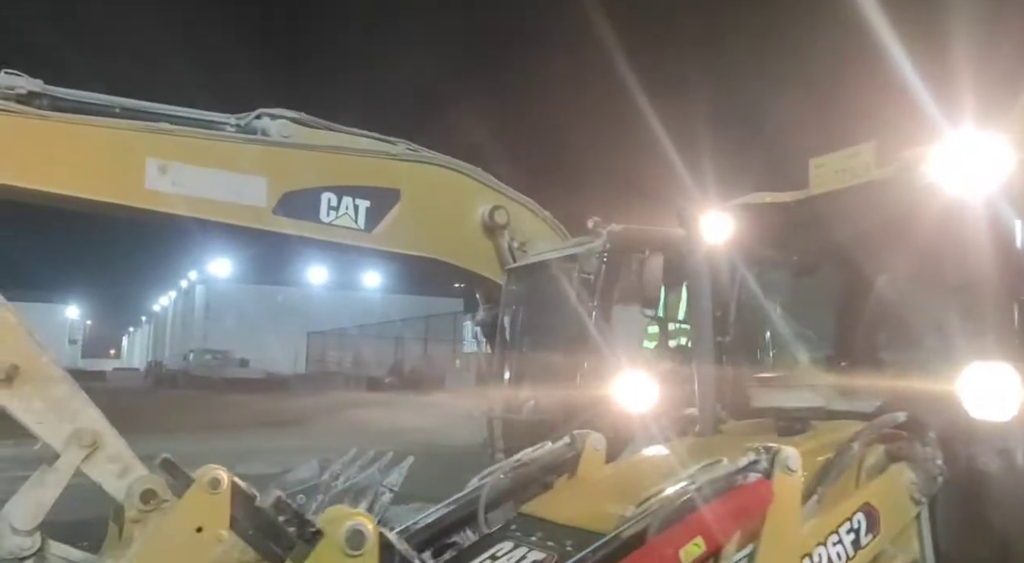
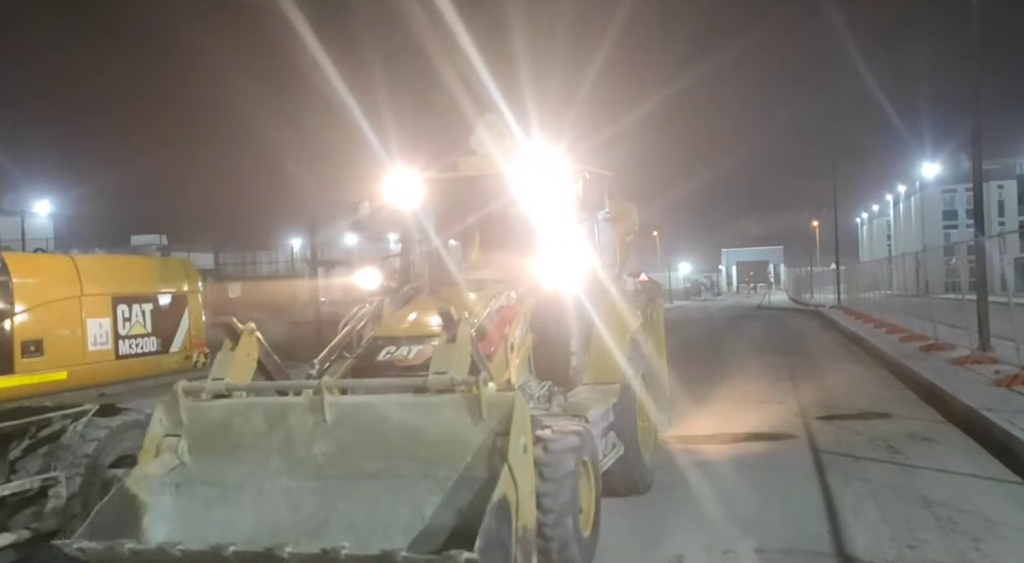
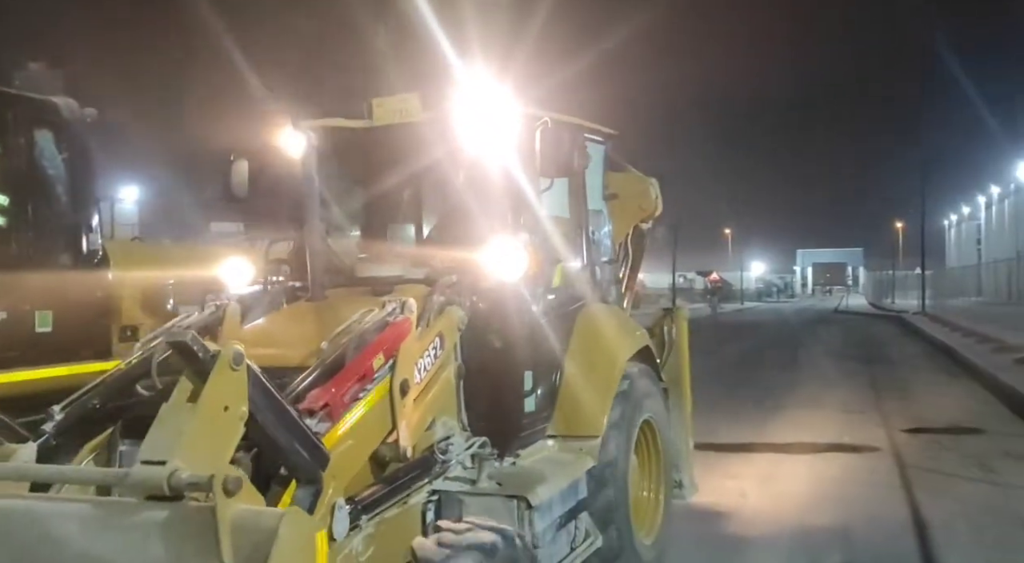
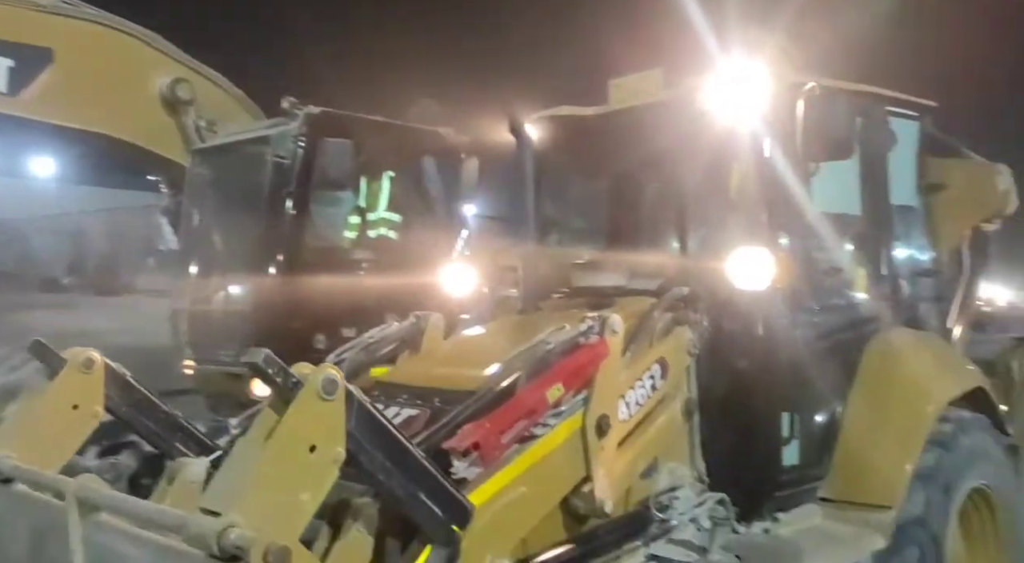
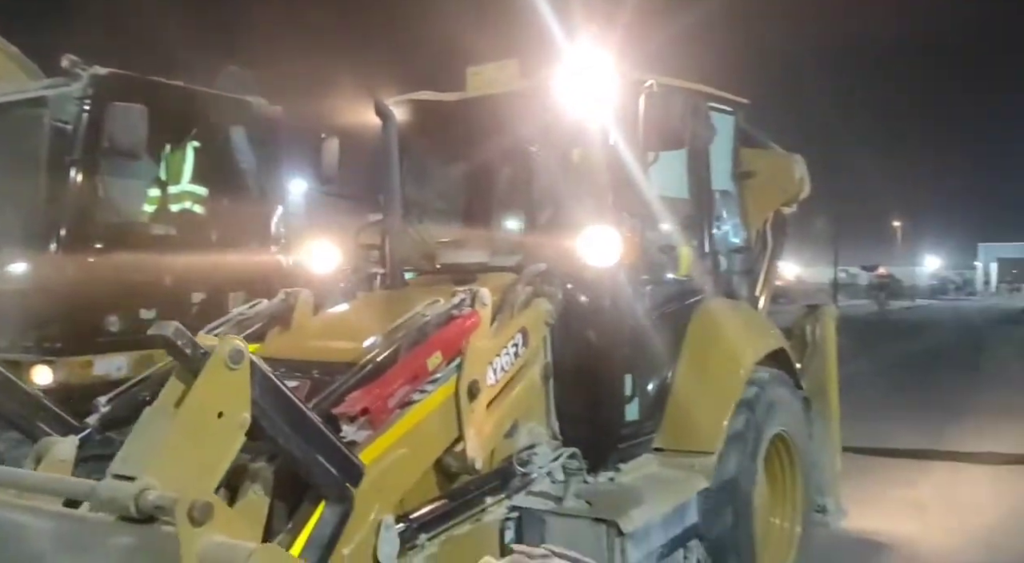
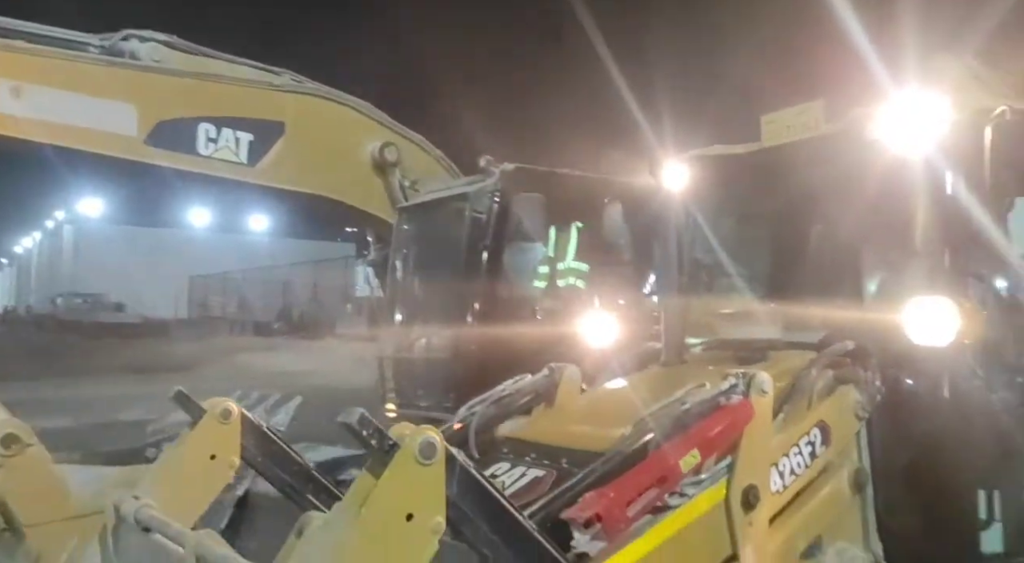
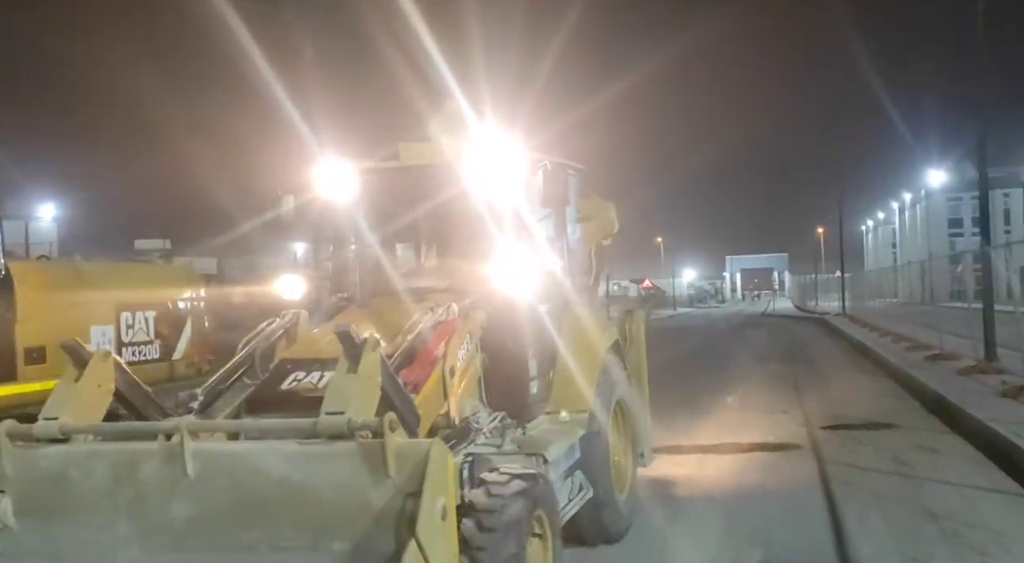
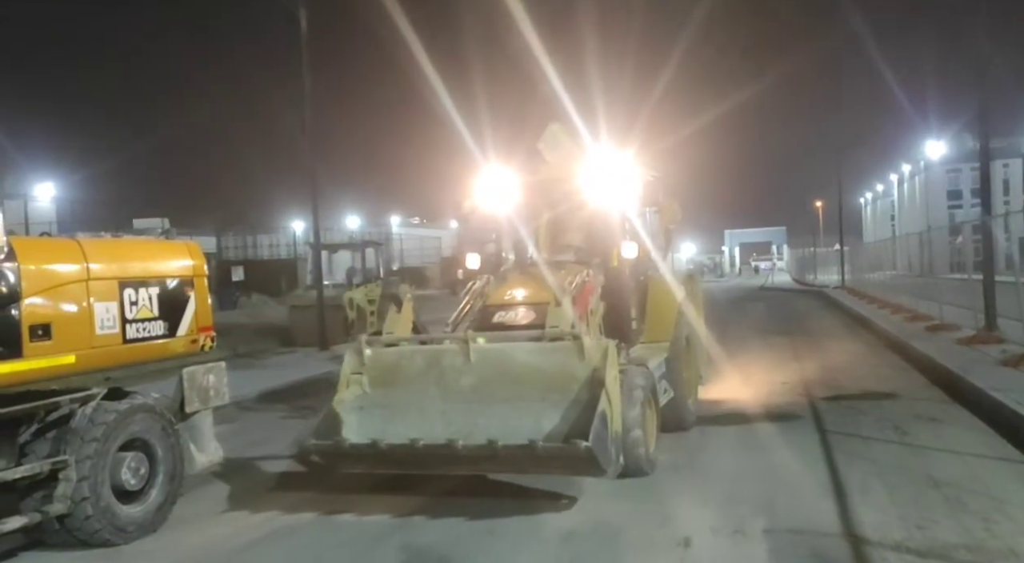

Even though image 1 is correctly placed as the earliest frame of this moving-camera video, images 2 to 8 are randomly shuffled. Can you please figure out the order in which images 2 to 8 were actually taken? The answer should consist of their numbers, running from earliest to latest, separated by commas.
6, 4, 5, 3, 7, 2, 8
